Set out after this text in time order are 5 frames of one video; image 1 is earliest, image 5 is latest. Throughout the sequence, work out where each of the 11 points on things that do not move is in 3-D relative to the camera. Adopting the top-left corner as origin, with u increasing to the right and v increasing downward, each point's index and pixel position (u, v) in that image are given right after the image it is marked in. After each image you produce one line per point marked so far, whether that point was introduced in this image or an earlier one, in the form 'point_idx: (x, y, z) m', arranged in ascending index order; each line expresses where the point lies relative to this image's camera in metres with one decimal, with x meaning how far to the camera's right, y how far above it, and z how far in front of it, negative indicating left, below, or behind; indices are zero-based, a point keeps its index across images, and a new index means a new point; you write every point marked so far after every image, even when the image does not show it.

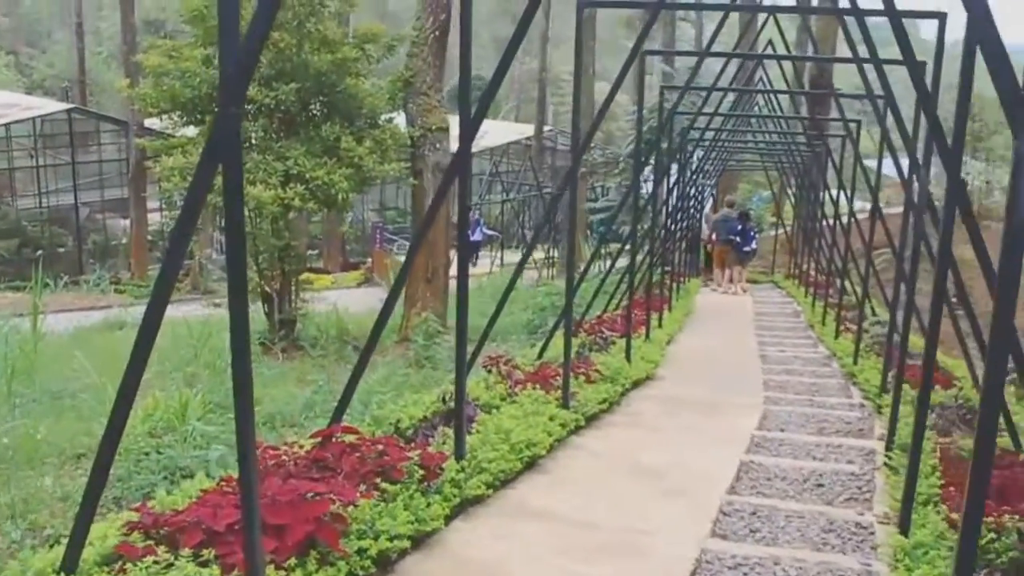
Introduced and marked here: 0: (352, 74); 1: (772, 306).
0: (-1.2, +1.6, +9.4) m
1: (+2.8, -0.2, +13.0) m
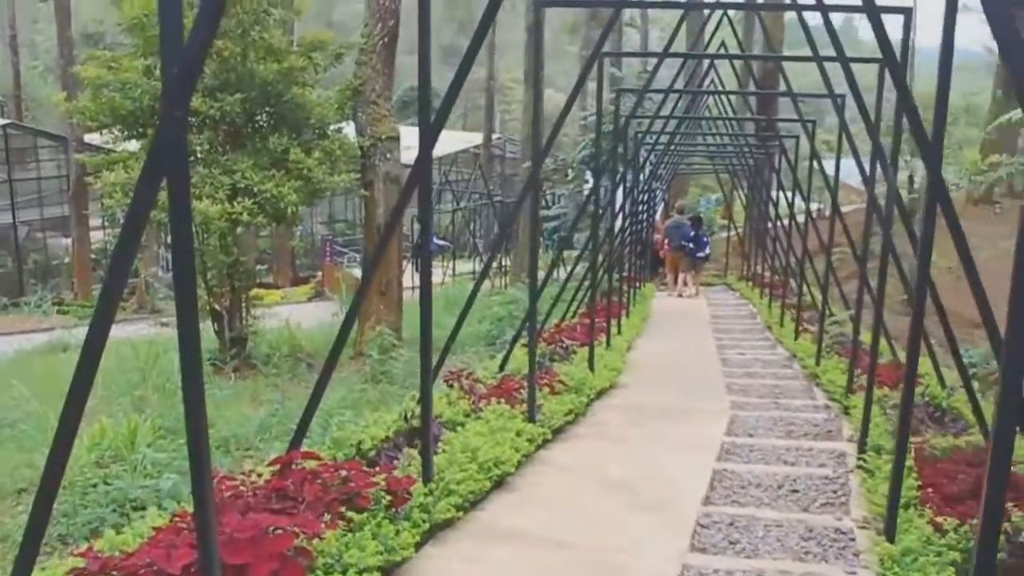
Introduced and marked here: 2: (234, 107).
0: (-1.6, +1.5, +9.1) m
1: (+2.3, -0.2, +13.0) m
2: (-2.0, +1.3, +8.7) m
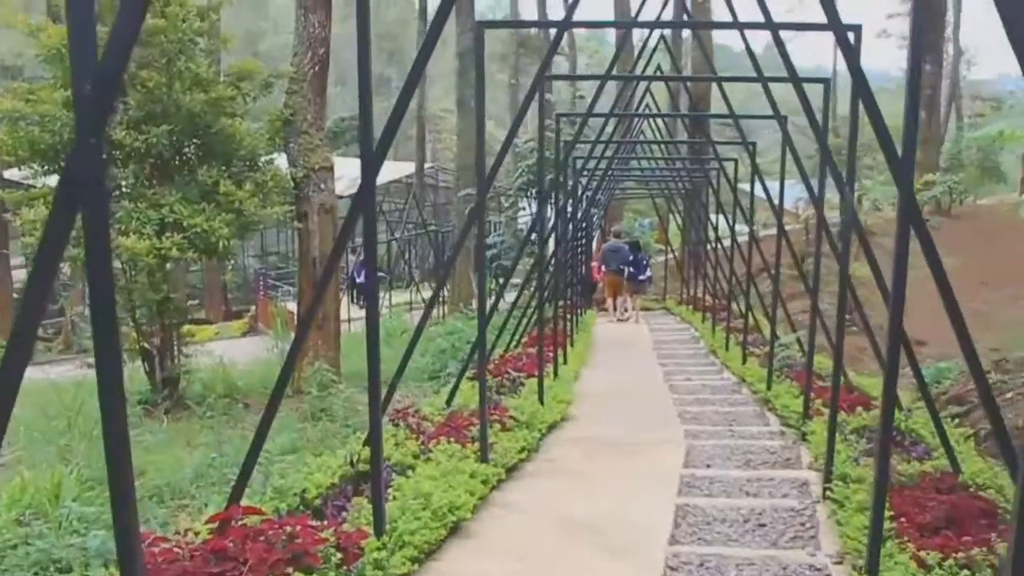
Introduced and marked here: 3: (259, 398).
0: (-2.1, +1.3, +8.8) m
1: (+1.7, -0.5, +12.8) m
2: (-2.4, +1.0, +8.4) m
3: (-2.0, -0.9, +9.5) m
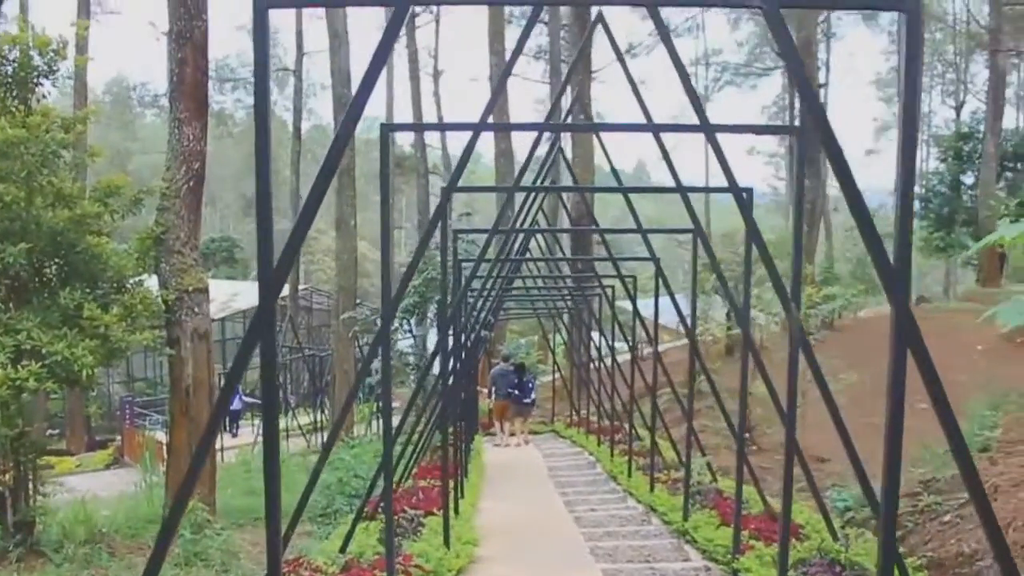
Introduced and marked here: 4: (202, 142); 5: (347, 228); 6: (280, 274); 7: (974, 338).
0: (-2.8, +0.4, +8.2) m
1: (+0.5, -1.7, +12.3) m
2: (-3.1, +0.2, +7.7) m
3: (-2.7, -1.8, +8.6) m
4: (-2.3, +1.1, +9.2) m
5: (-2.0, +0.7, +15.1) m
6: (-0.5, 0.0, +2.8) m
7: (+5.8, -0.7, +15.6) m
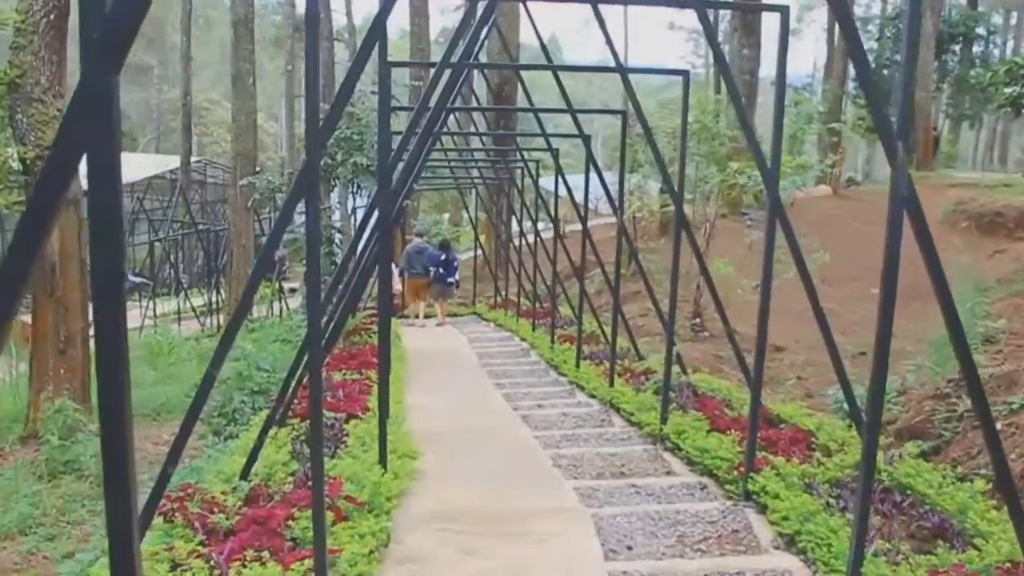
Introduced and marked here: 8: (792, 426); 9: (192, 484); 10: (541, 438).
0: (-3.1, +1.2, +6.5) m
1: (-0.2, -0.5, +11.1) m
2: (-3.4, +0.9, +6.0) m
3: (-3.2, -0.9, +7.2) m
4: (-2.8, +2.0, +7.5) m
5: (-3.0, +2.2, +13.4) m
6: (-0.5, +0.3, +1.5) m
7: (+4.8, +0.8, +14.7) m
8: (+1.2, -0.6, +5.1) m
9: (-1.1, -0.7, +4.2) m
10: (+0.1, -0.7, +6.0) m
